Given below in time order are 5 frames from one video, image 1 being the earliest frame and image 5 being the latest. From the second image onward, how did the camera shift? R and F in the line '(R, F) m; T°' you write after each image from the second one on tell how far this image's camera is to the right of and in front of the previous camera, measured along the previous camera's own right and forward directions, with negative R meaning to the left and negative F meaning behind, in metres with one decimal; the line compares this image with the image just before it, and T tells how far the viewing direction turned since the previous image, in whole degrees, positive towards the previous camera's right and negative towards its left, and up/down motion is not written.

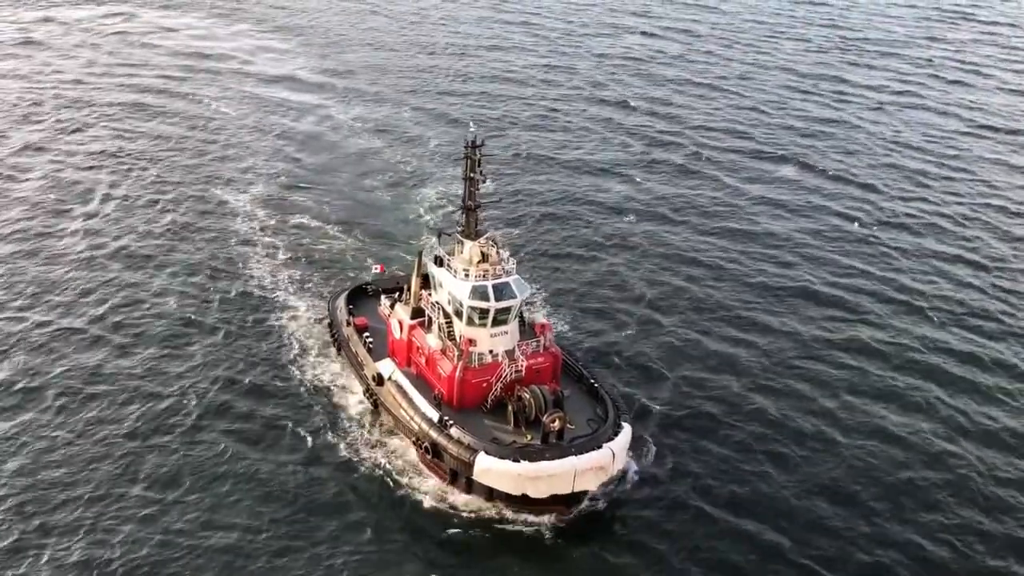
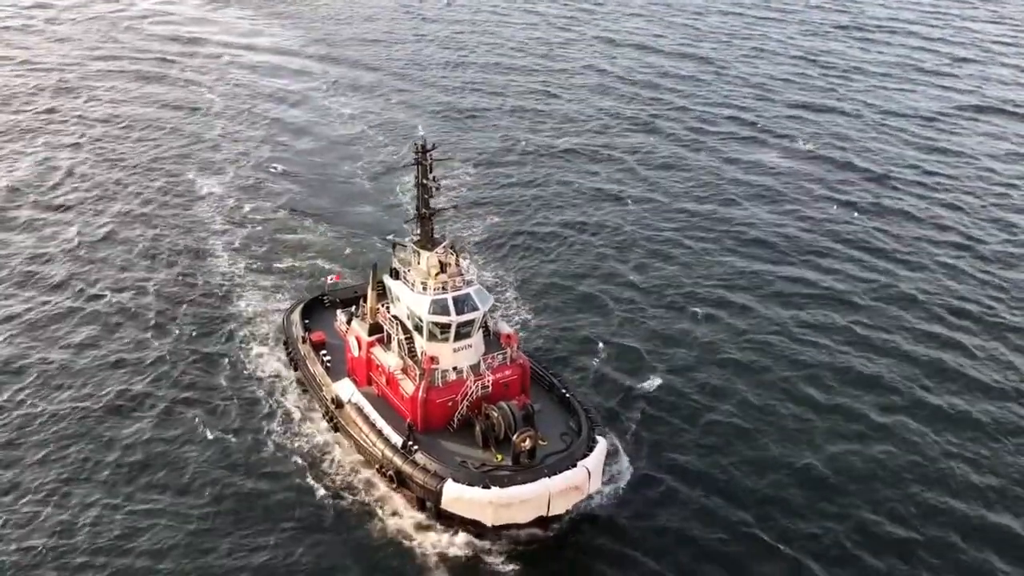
(+1.2, +1.8) m; 0°
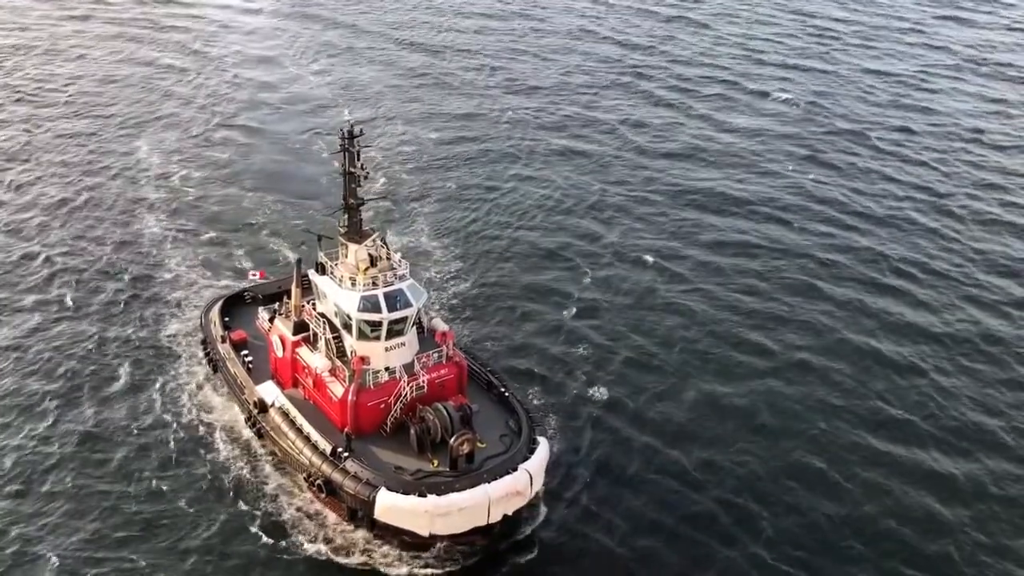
(+1.2, +1.6) m; +1°
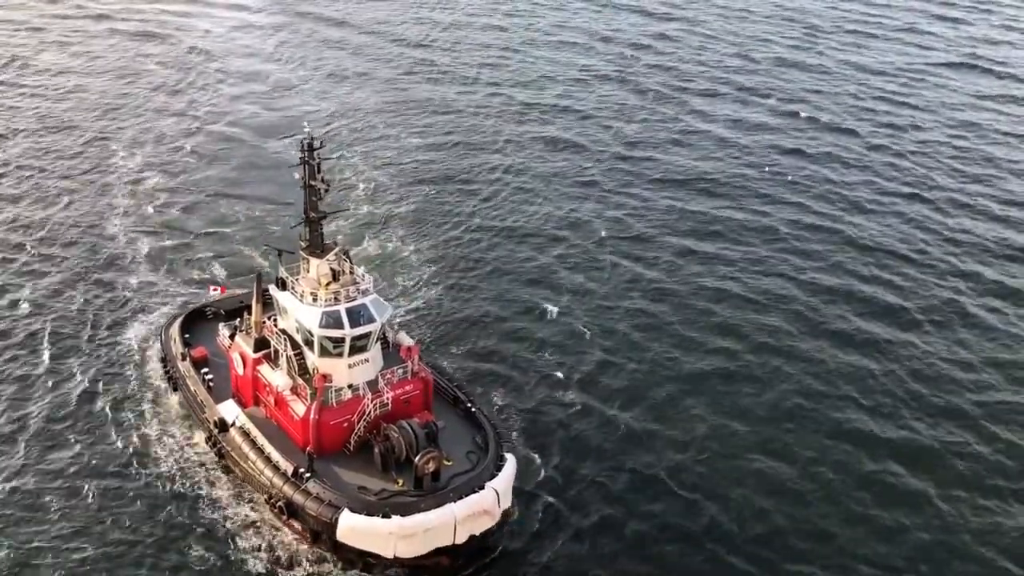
(+0.7, +0.5) m; 0°
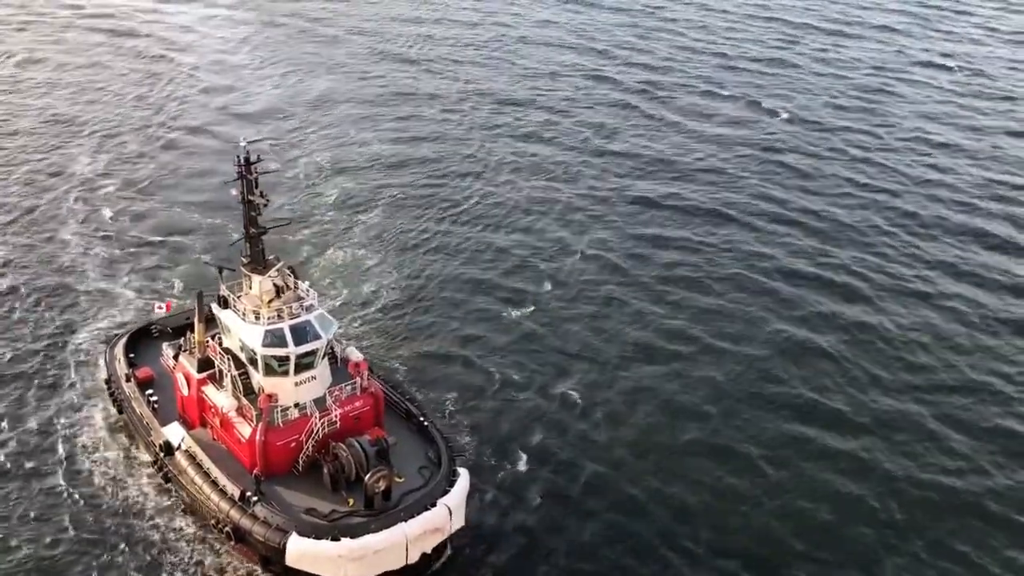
(+0.9, +0.6) m; +1°
